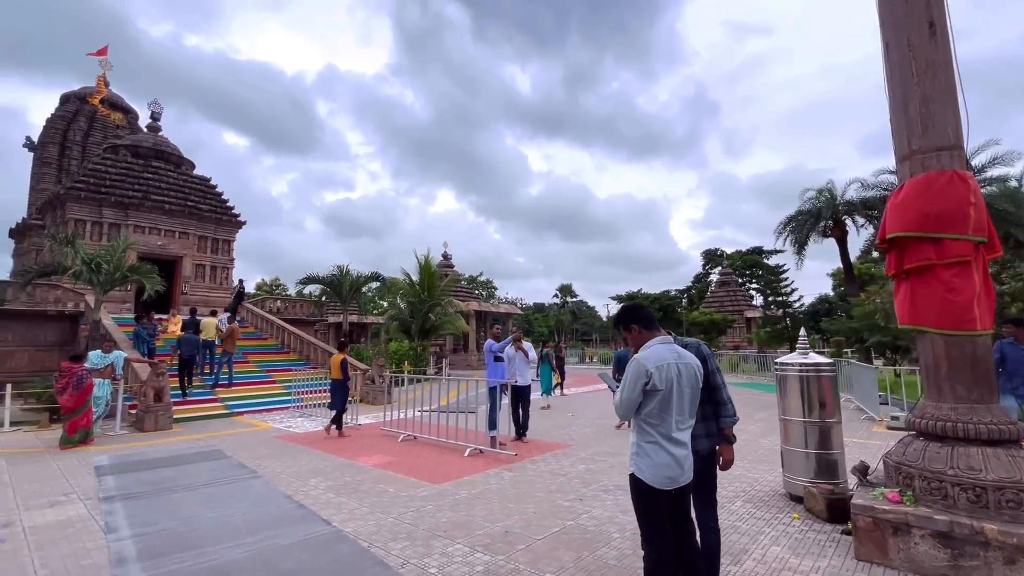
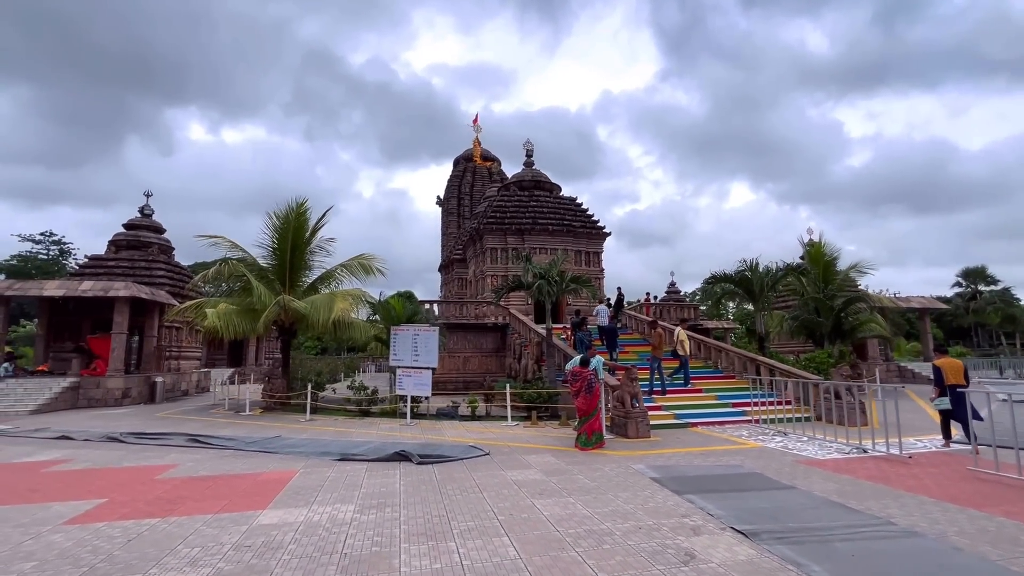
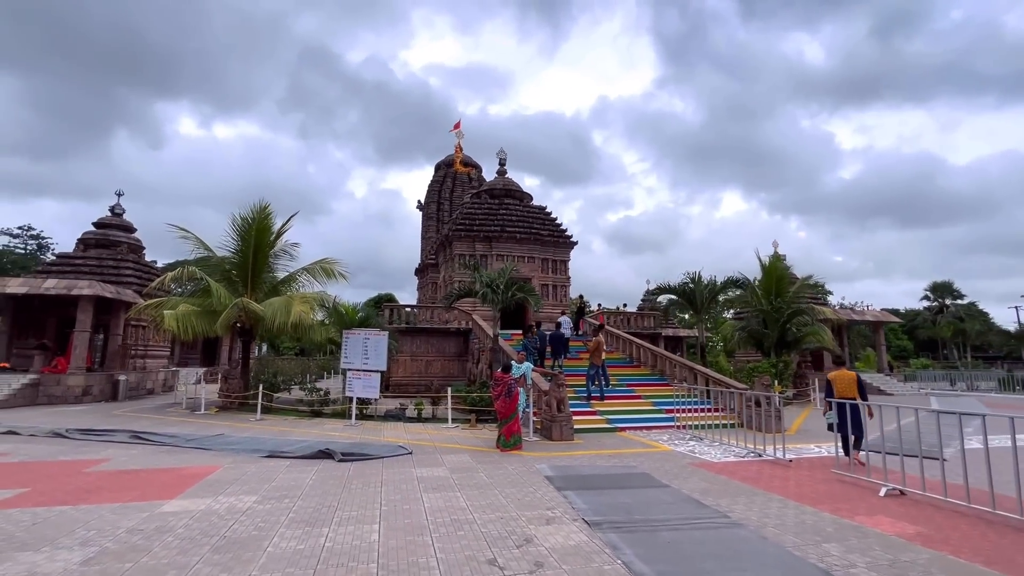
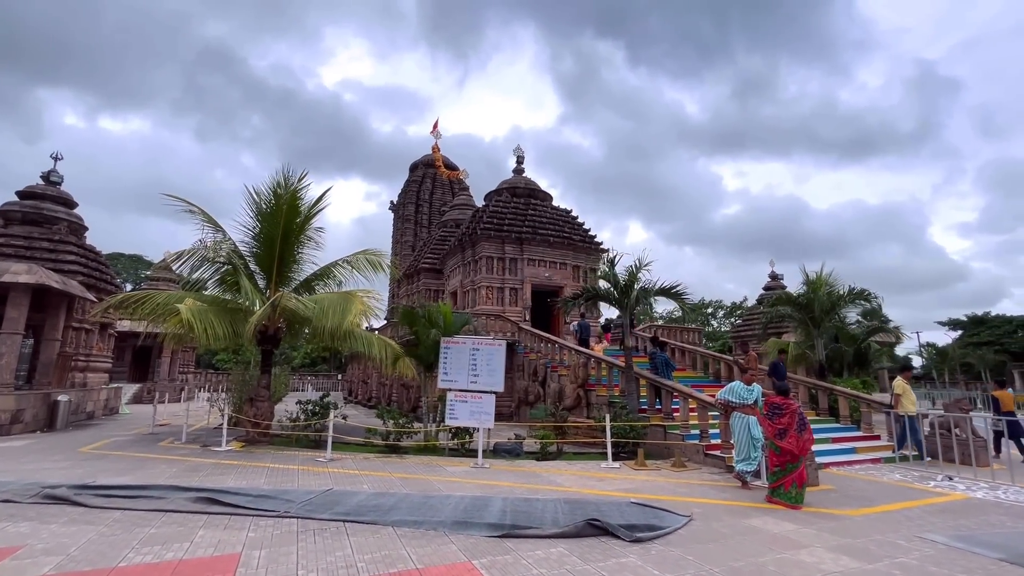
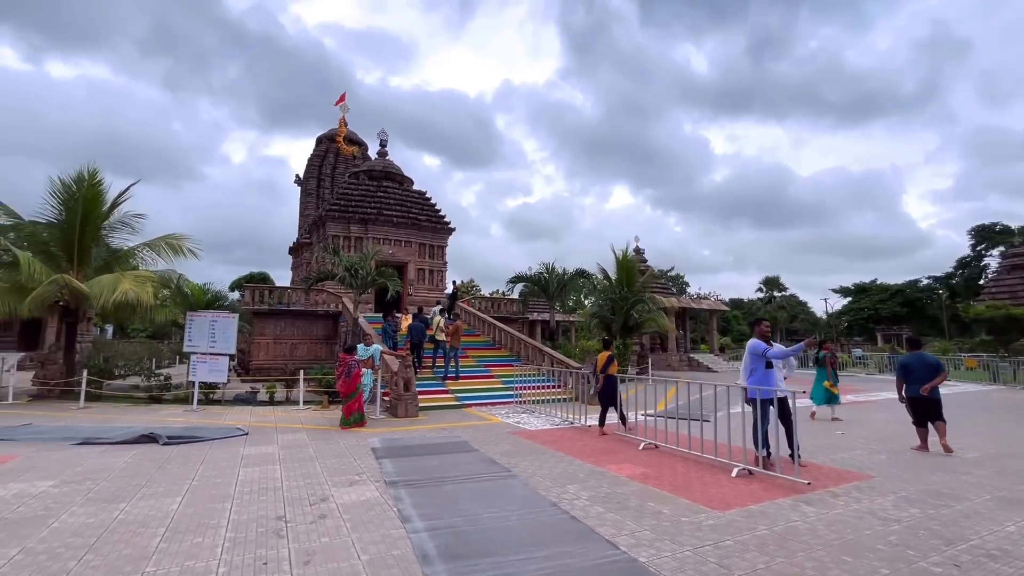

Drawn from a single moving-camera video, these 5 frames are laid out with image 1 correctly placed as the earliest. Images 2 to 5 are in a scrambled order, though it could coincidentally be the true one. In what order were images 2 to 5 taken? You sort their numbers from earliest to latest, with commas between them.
5, 3, 2, 4
